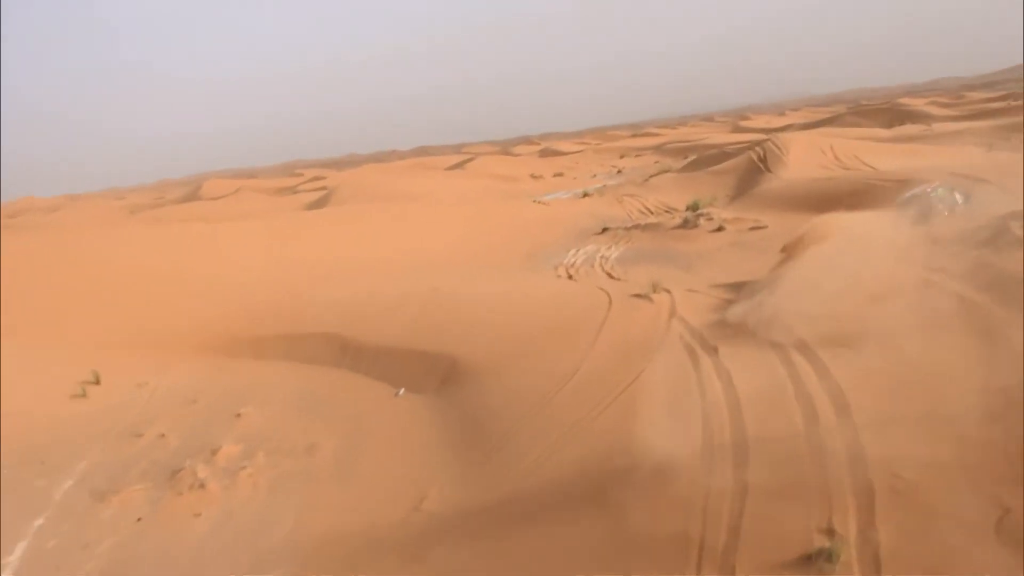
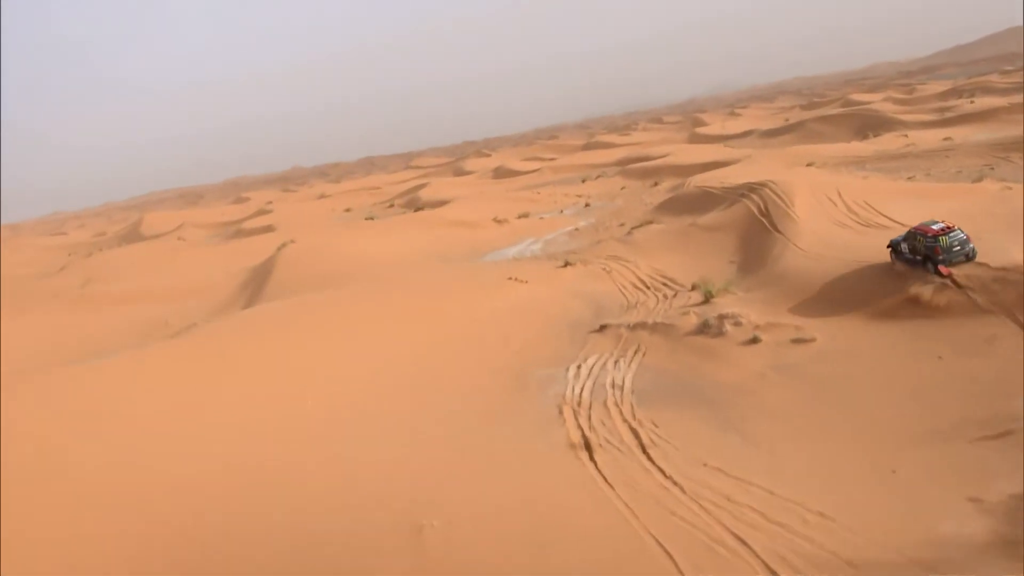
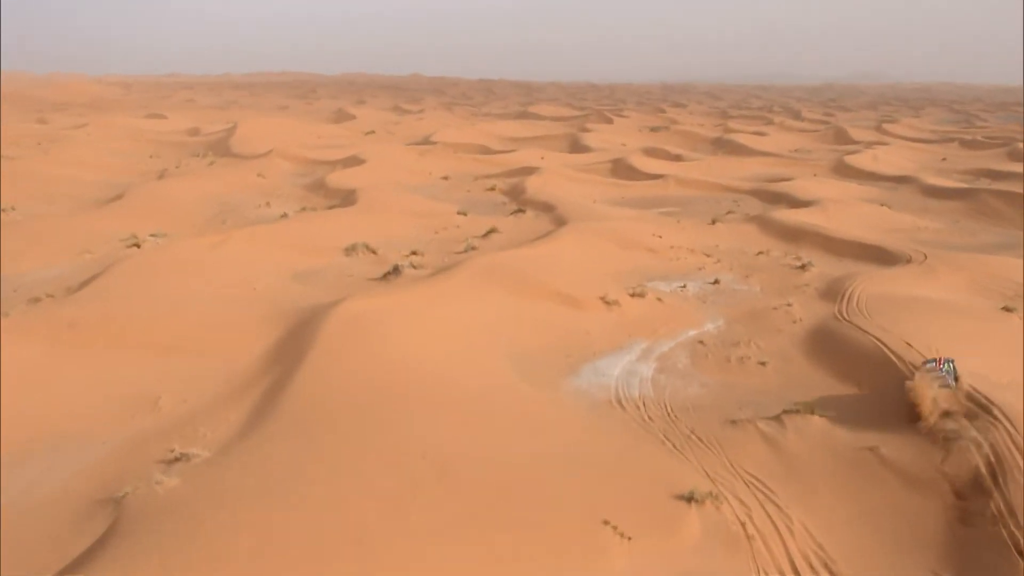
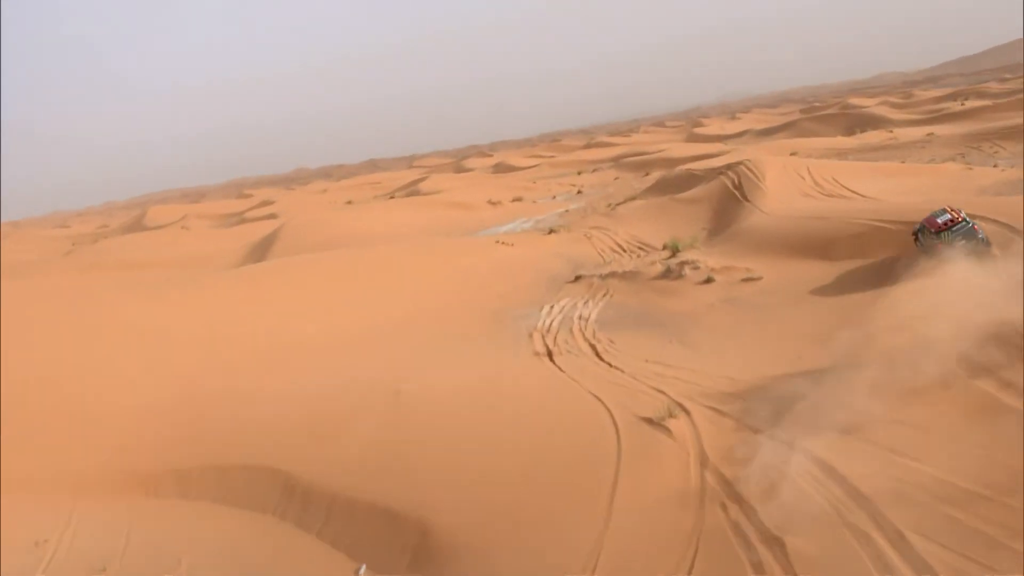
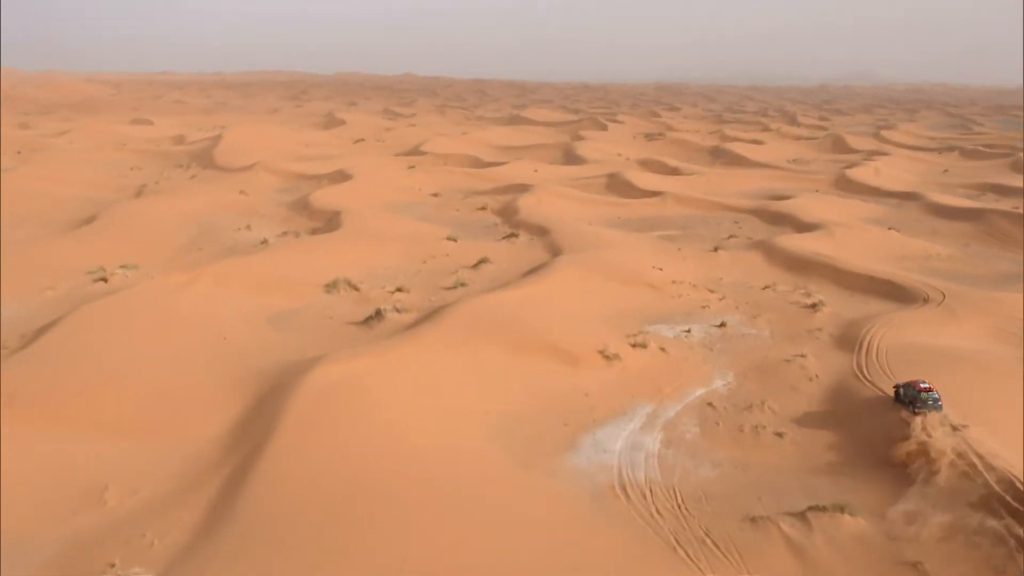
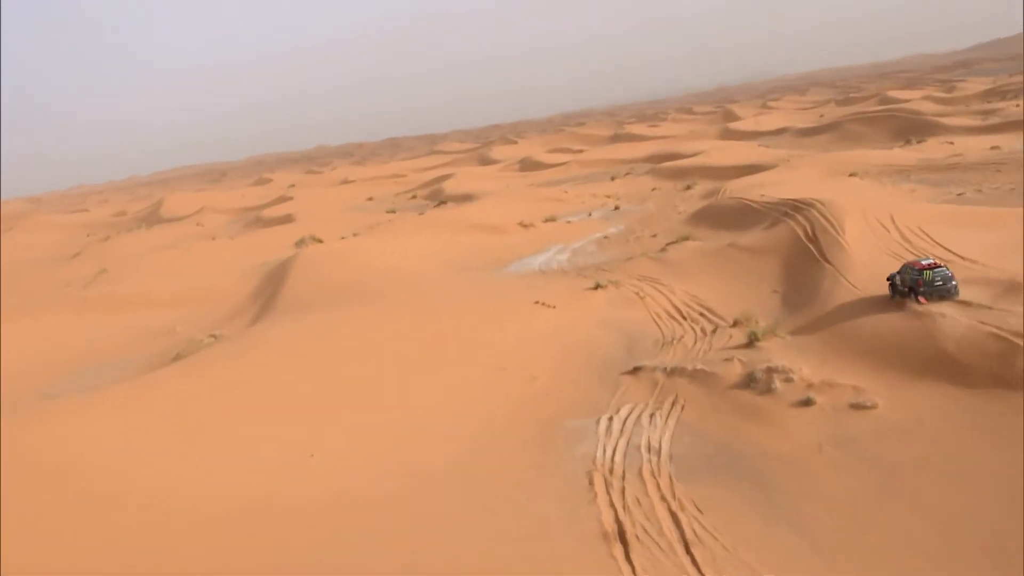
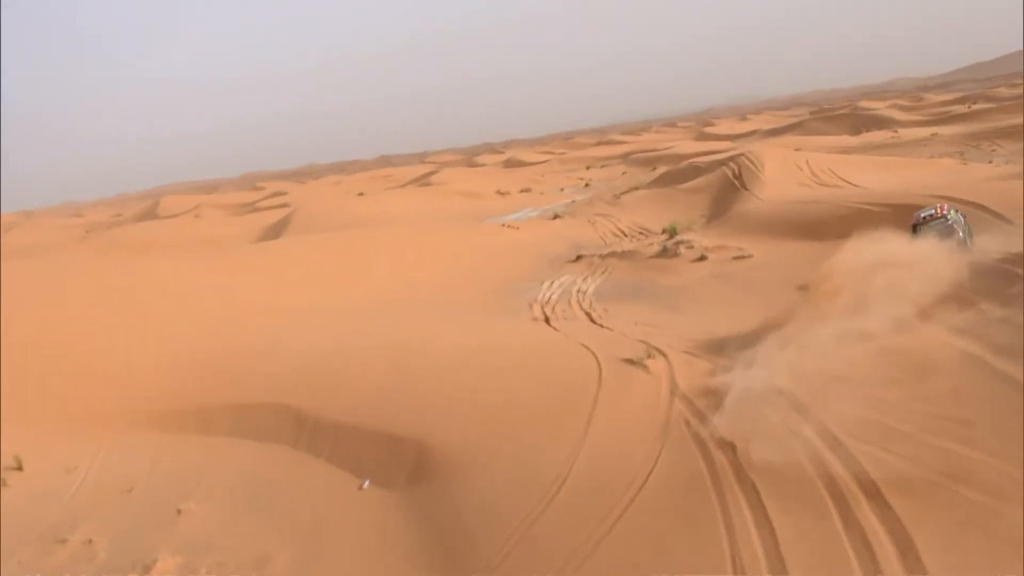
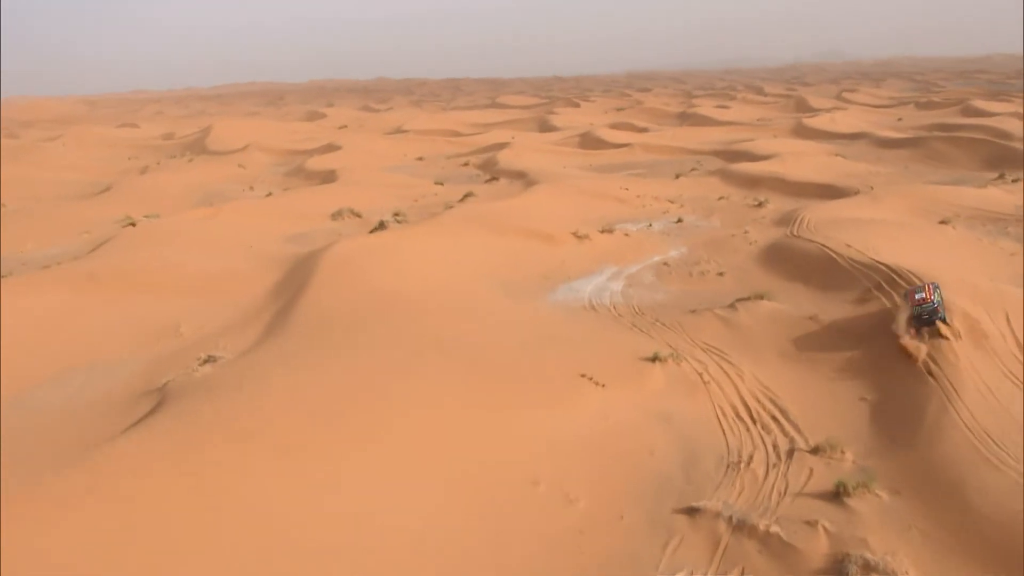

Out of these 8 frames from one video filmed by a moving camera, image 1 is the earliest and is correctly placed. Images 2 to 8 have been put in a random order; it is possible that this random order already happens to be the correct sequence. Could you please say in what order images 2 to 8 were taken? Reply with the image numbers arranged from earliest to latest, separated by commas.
7, 4, 2, 6, 8, 3, 5
